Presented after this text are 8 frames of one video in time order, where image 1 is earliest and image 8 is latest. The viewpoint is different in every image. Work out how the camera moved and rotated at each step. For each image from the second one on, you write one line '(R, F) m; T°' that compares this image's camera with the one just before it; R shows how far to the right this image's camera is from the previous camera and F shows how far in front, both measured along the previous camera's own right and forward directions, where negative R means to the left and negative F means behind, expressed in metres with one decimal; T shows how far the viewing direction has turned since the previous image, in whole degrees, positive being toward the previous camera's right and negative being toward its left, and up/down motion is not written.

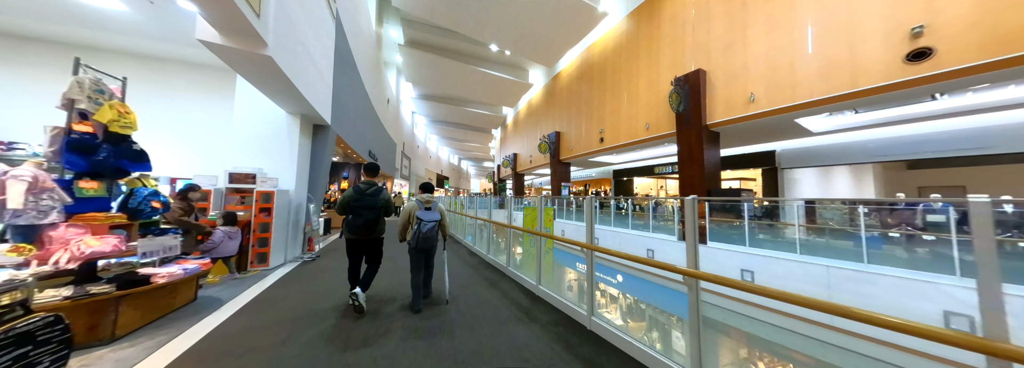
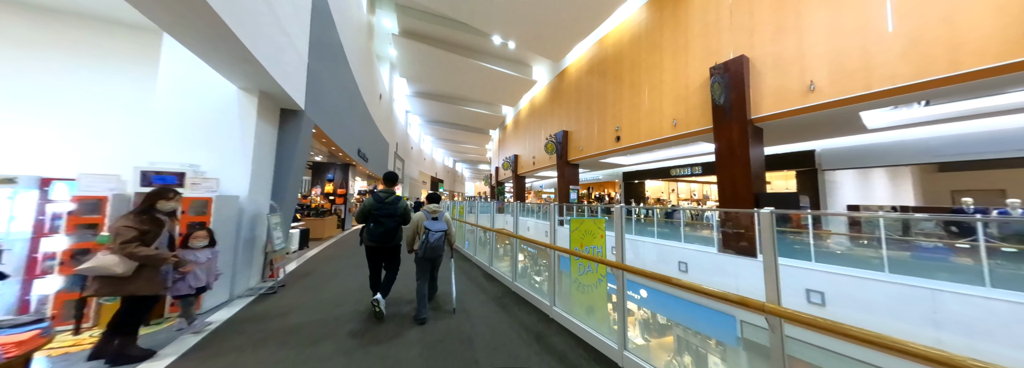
(-0.4, +0.9) m; +2°
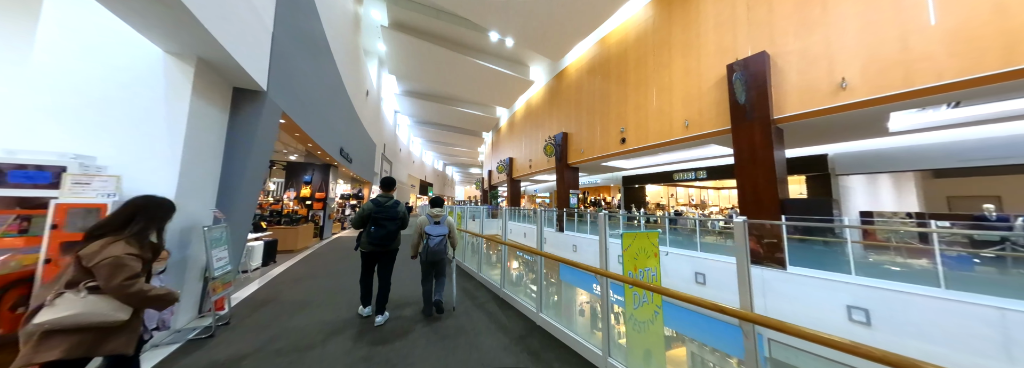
(-0.3, +0.6) m; +3°
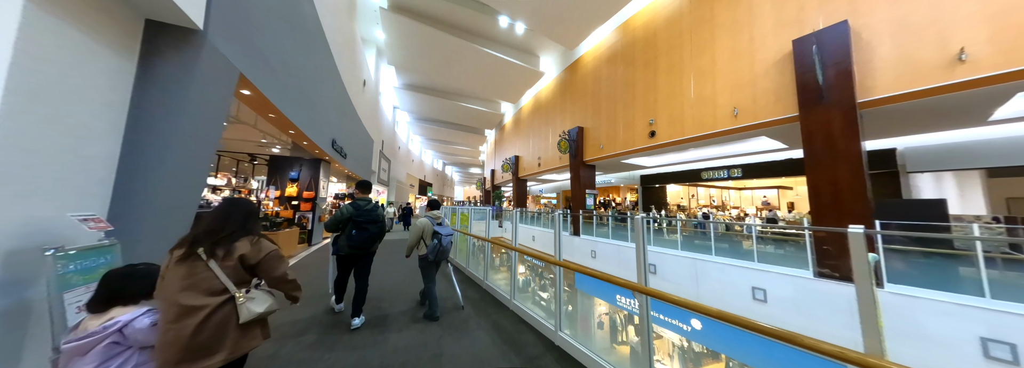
(-0.5, +0.8) m; 0°
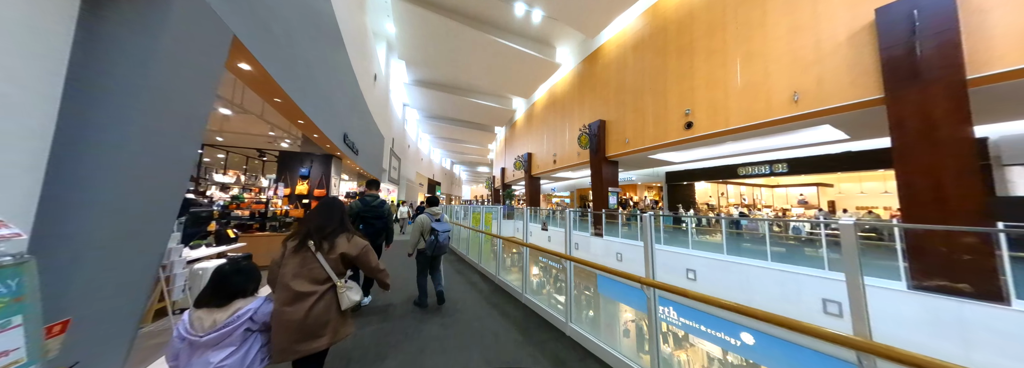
(-0.4, +0.5) m; -2°
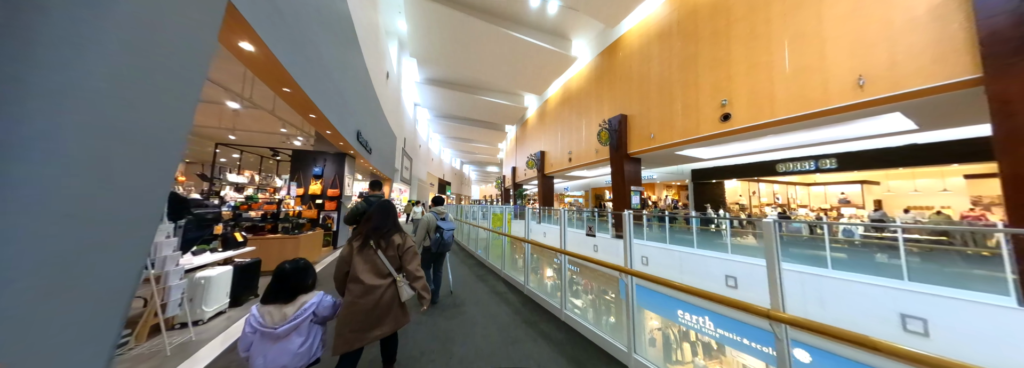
(-0.3, +0.3) m; -2°
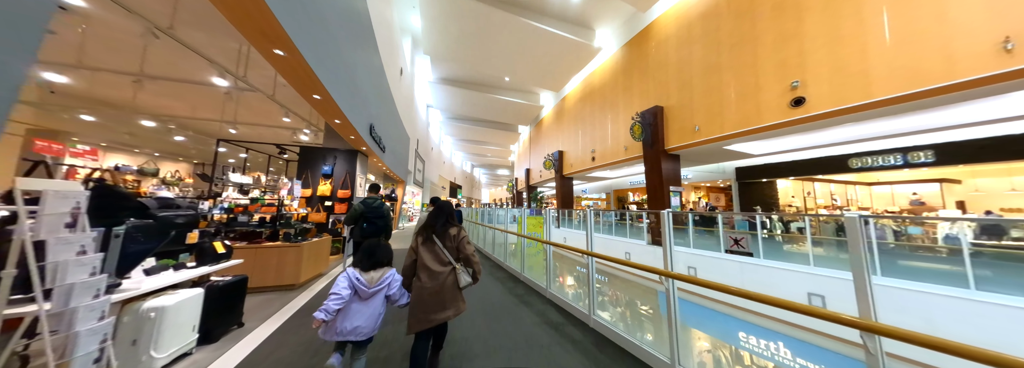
(-0.4, +0.7) m; -2°
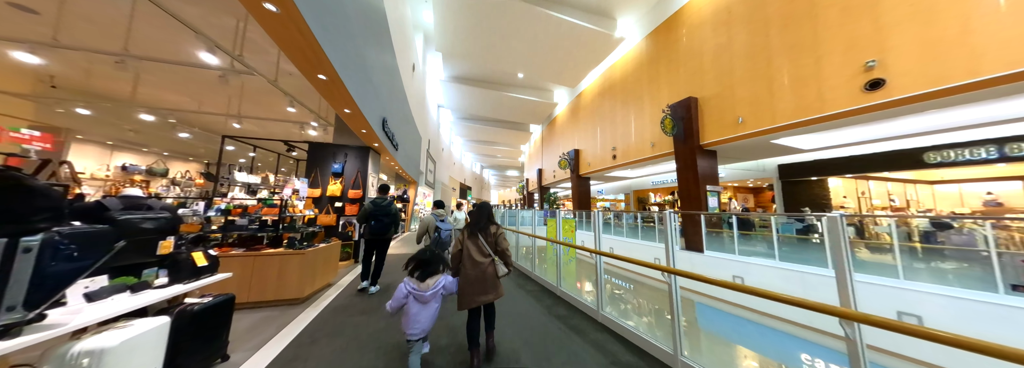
(-0.3, +0.5) m; -2°
